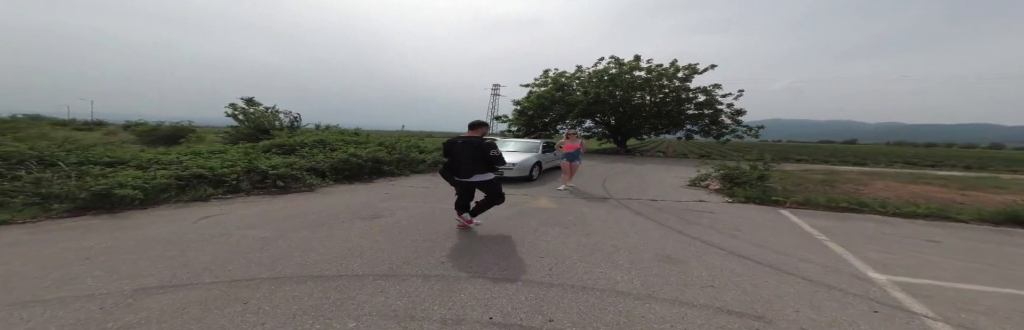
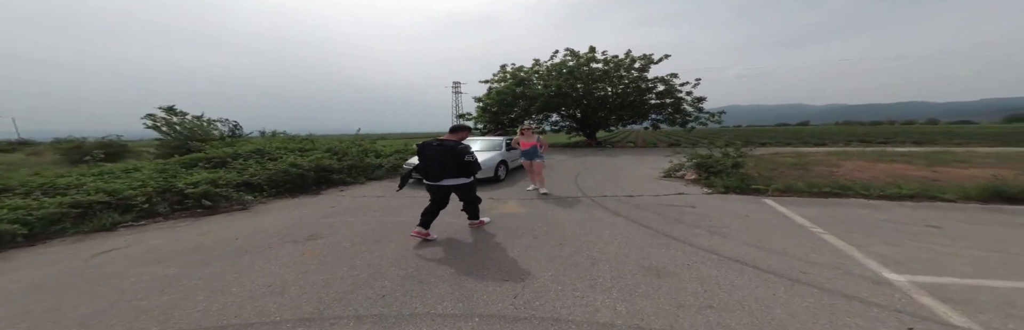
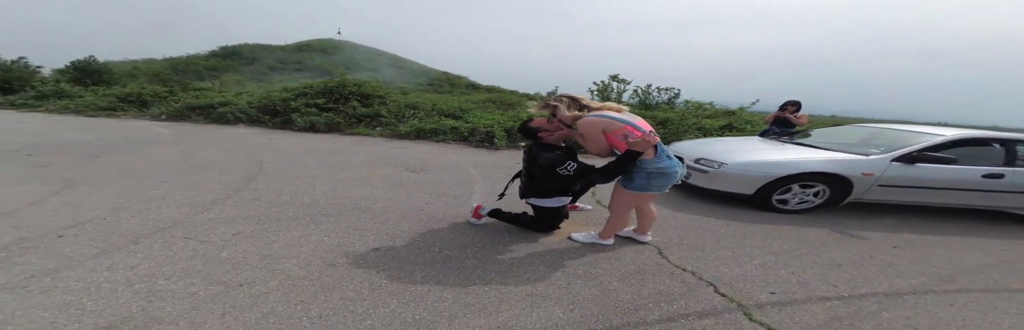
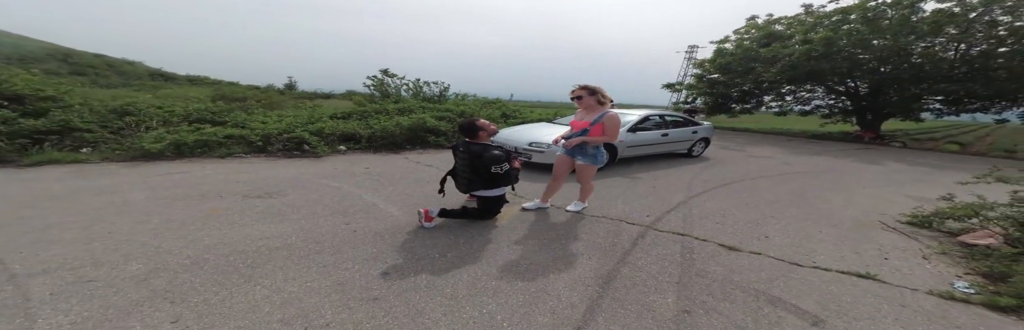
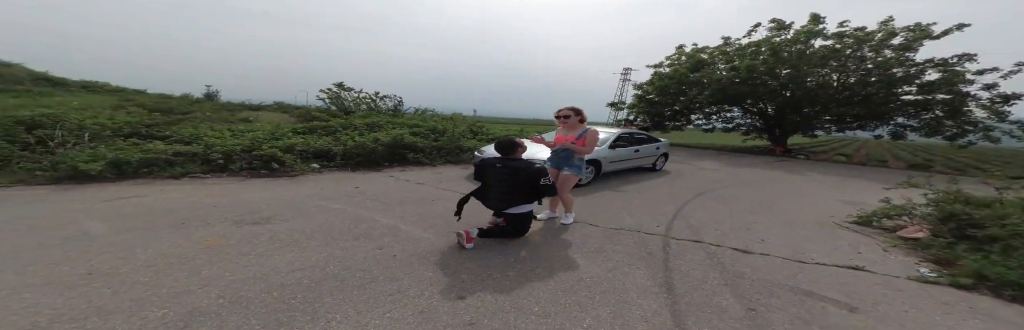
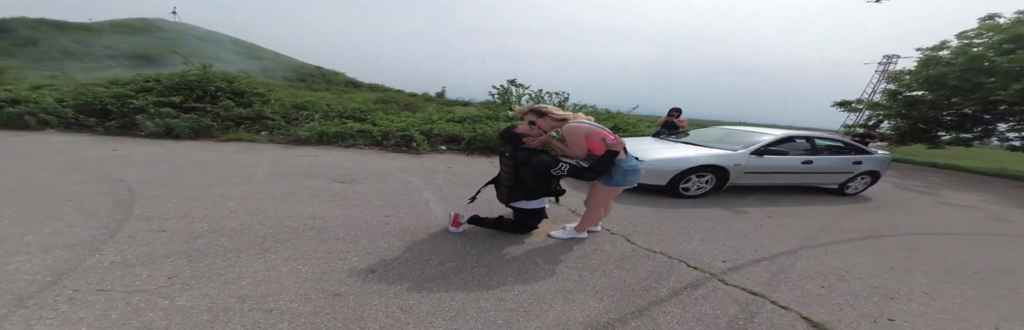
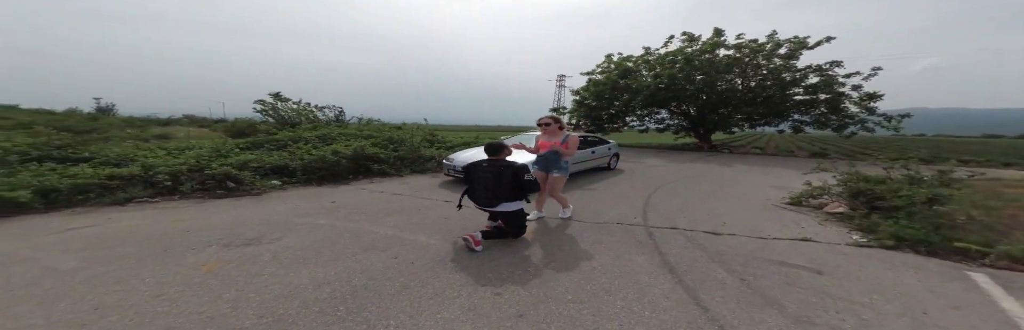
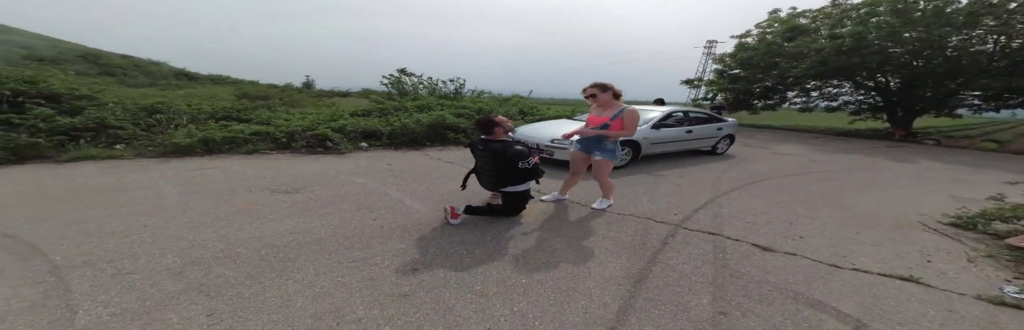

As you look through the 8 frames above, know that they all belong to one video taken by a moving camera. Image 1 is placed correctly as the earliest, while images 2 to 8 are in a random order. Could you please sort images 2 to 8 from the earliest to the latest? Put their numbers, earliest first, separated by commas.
2, 7, 5, 8, 4, 6, 3
